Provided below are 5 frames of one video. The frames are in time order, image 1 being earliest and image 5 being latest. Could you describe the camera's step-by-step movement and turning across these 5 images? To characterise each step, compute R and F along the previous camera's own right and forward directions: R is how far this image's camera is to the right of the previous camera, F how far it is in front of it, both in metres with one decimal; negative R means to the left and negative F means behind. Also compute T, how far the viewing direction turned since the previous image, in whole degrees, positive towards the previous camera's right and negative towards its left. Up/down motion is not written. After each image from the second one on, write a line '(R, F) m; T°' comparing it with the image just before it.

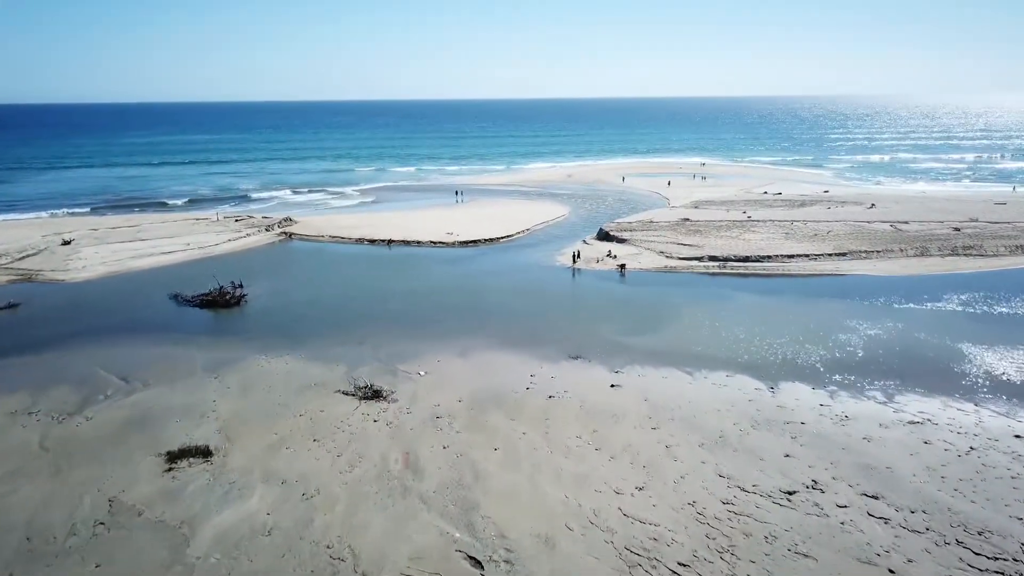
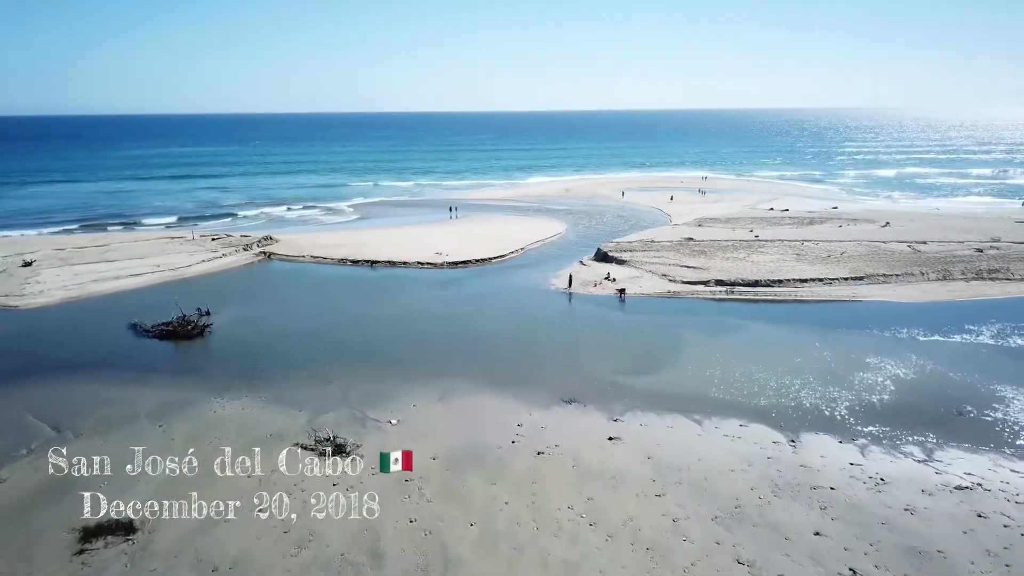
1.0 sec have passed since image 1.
(+0.3, +1.9) m; 0°
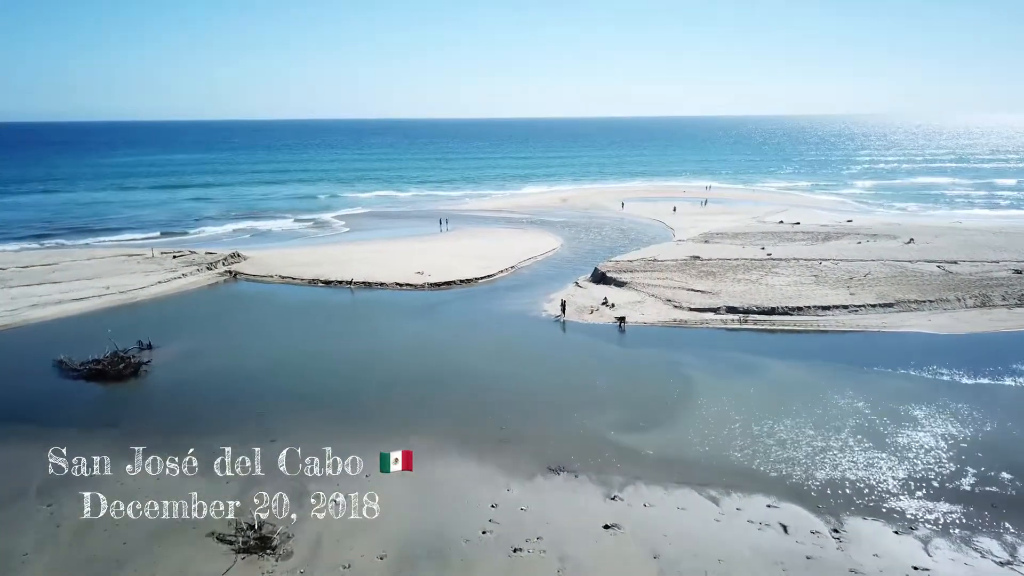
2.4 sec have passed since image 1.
(+0.5, +2.7) m; 0°
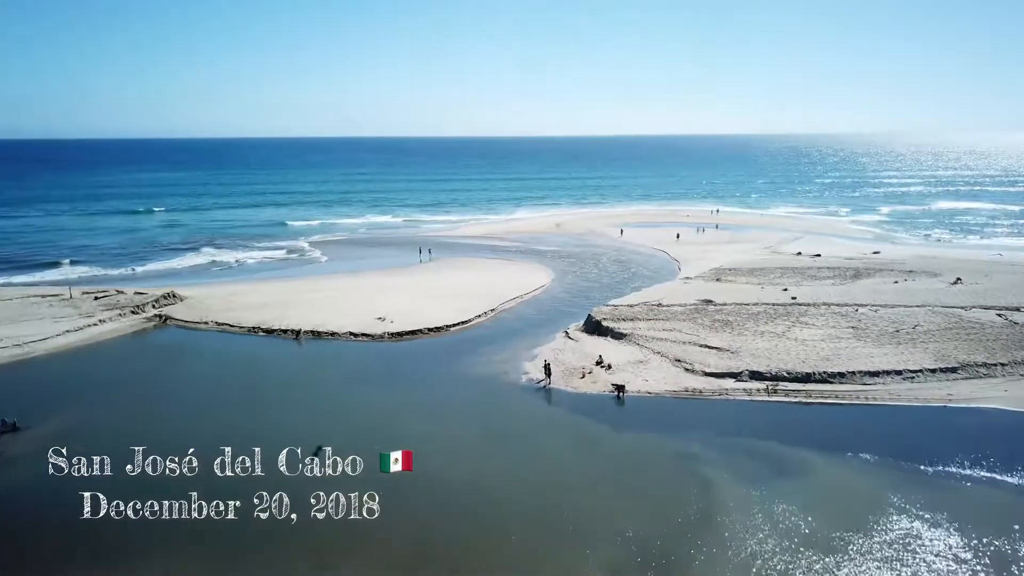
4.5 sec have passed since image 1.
(+0.7, +4.2) m; 0°
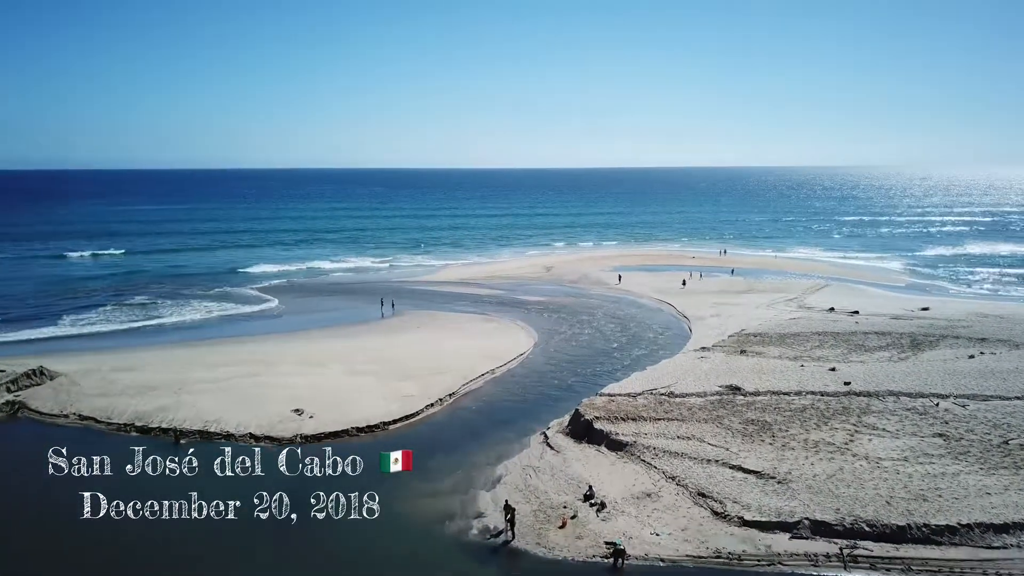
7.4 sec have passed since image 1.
(+1.0, +5.7) m; 0°
